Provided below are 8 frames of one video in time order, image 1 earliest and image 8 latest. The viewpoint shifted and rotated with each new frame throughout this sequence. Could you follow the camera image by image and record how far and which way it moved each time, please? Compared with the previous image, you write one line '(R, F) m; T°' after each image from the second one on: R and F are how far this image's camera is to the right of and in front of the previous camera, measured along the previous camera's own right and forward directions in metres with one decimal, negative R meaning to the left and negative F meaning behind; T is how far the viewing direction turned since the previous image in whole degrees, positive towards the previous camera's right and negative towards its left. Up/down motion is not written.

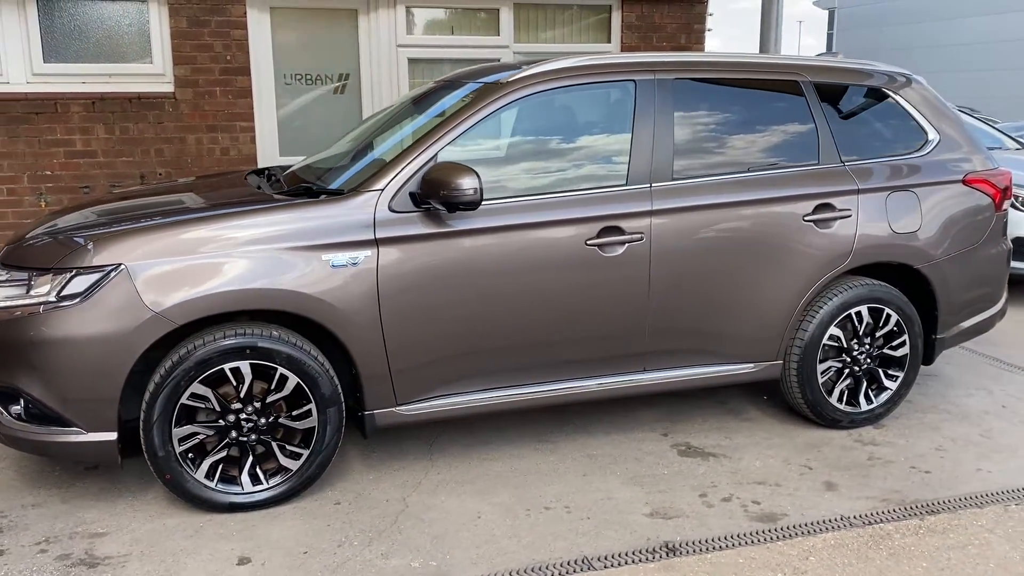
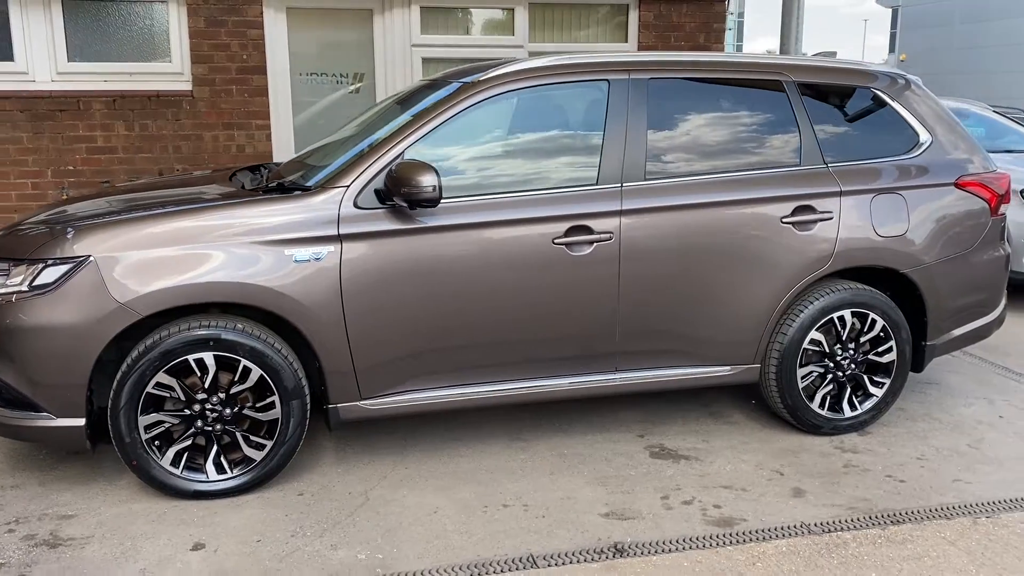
(+0.3, 0.0) m; -3°
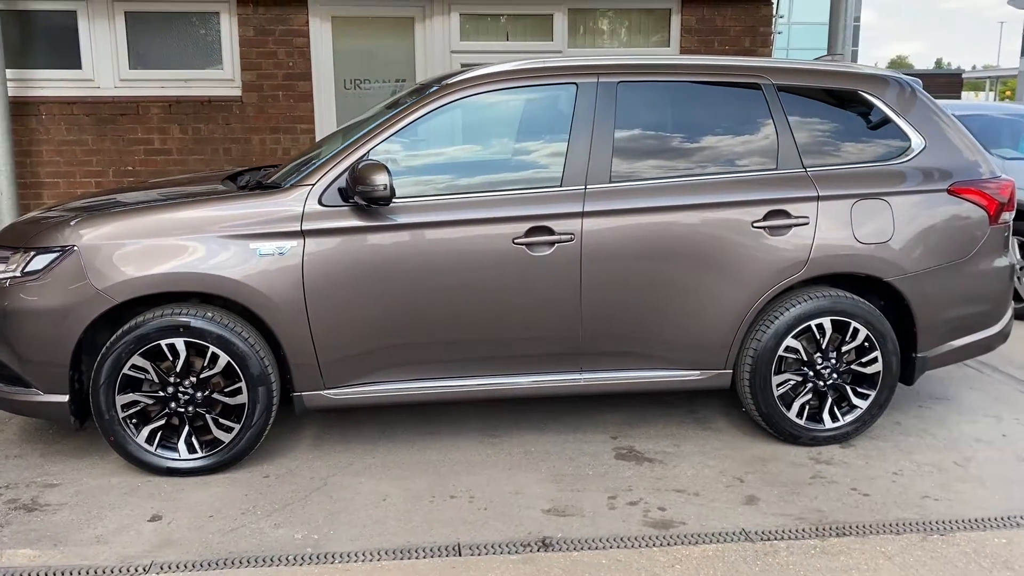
(+0.6, 0.0) m; -6°
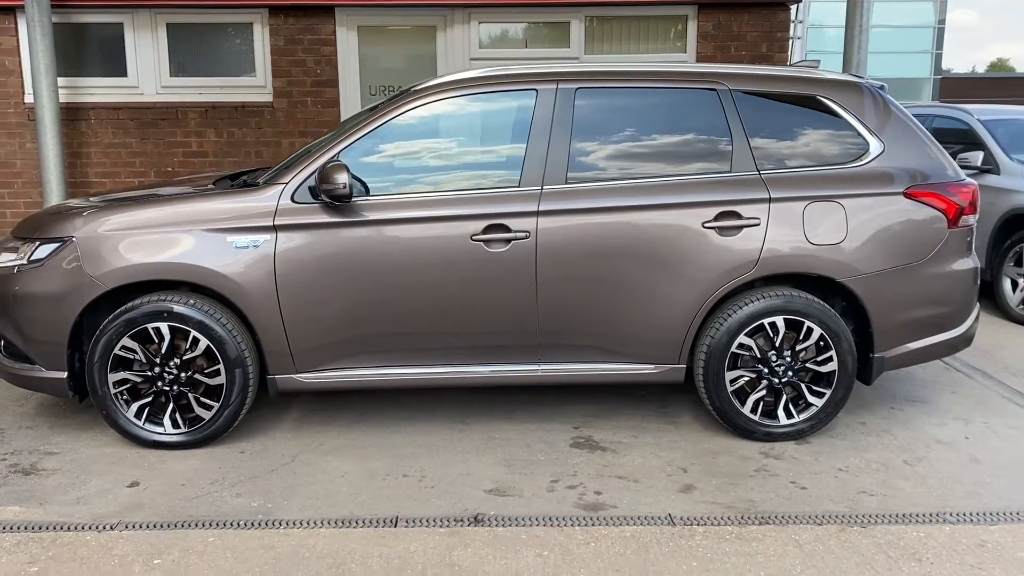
(+0.5, -0.2) m; -5°
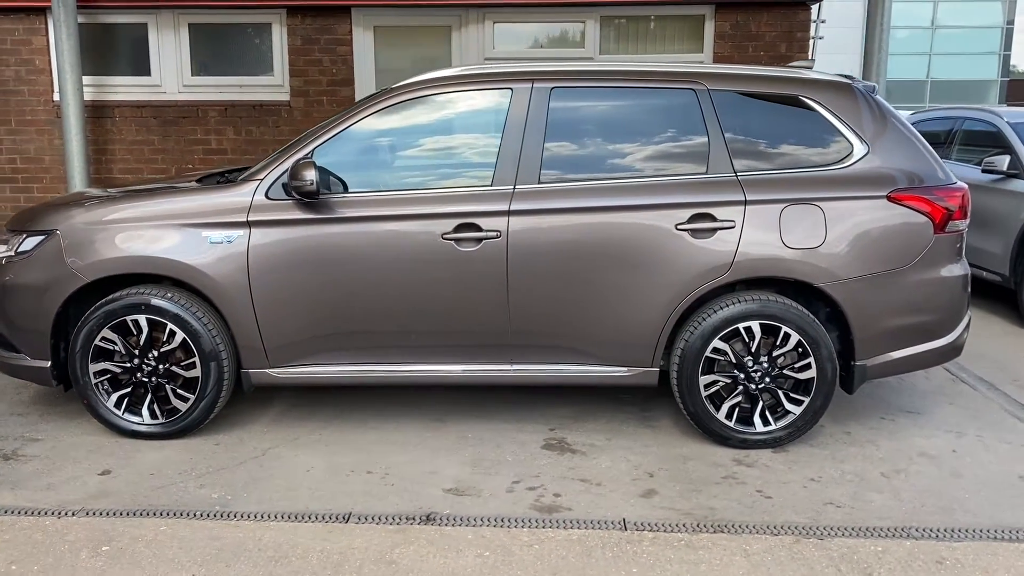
(+0.4, 0.0) m; -3°
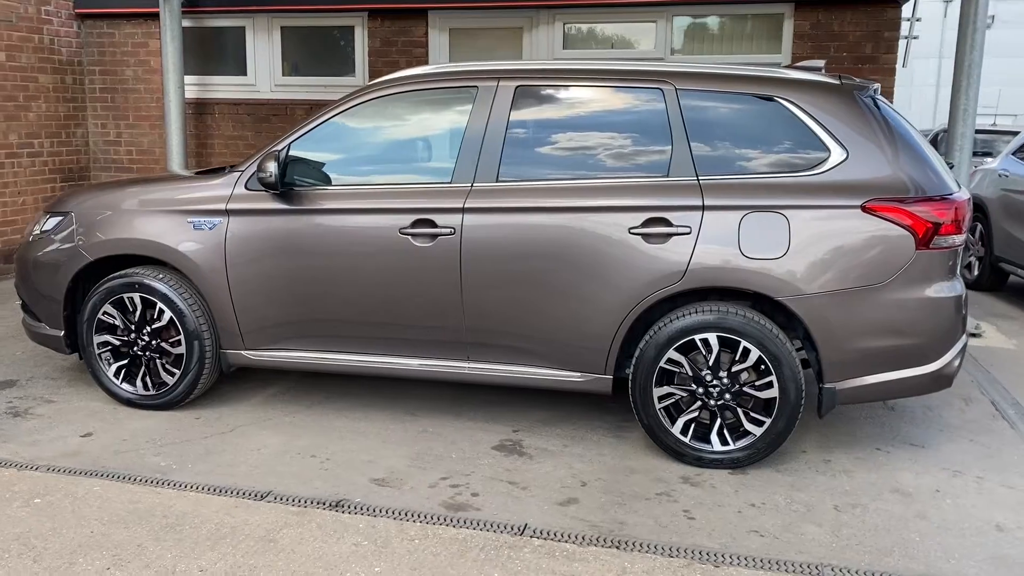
(+0.9, +0.1) m; -11°
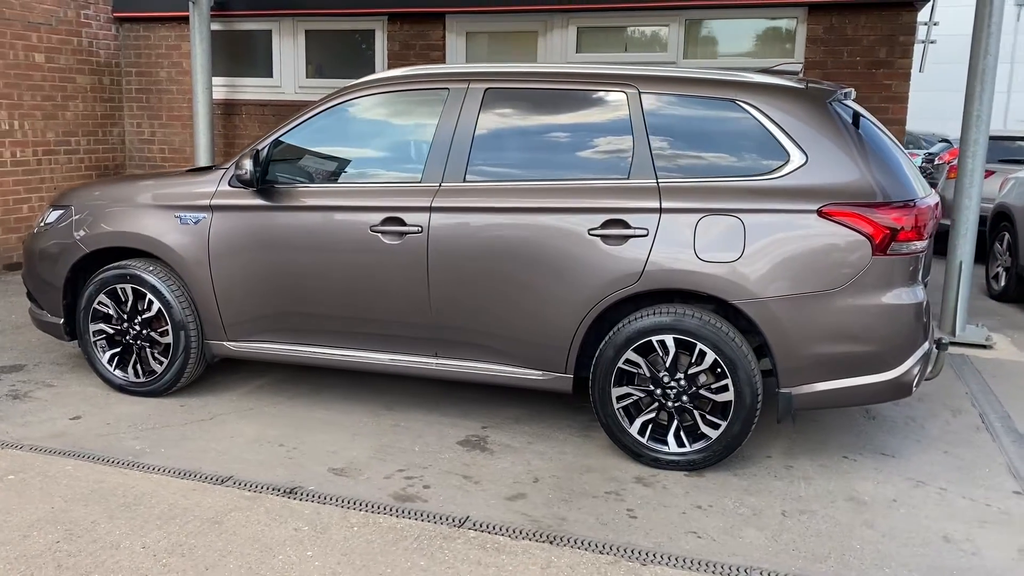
(+0.4, -0.1) m; -4°
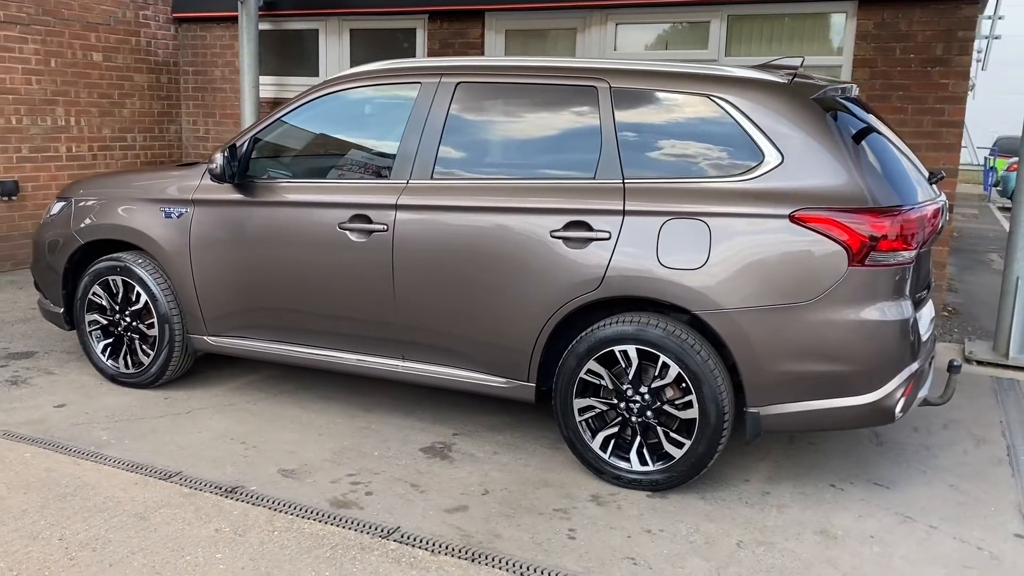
(+0.6, +0.2) m; -6°
